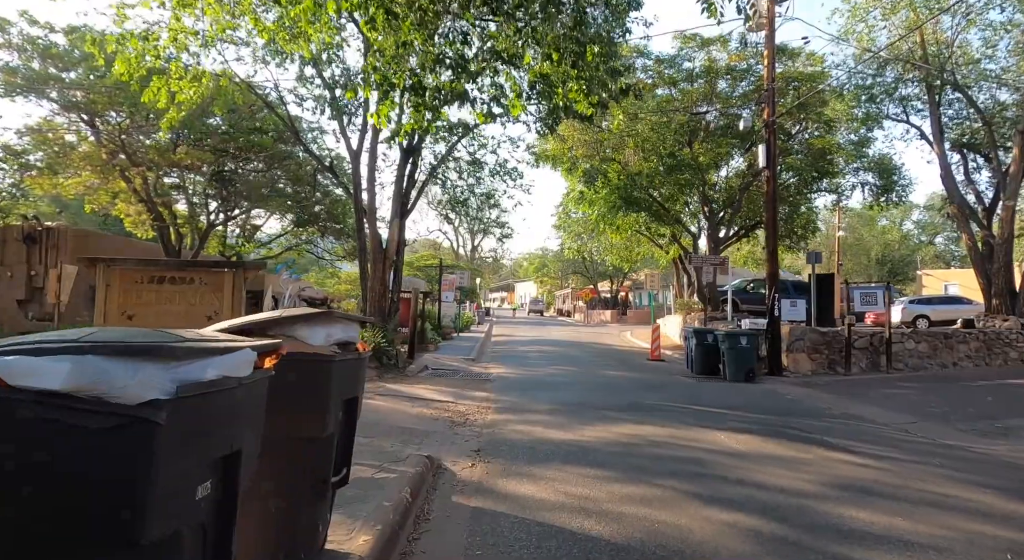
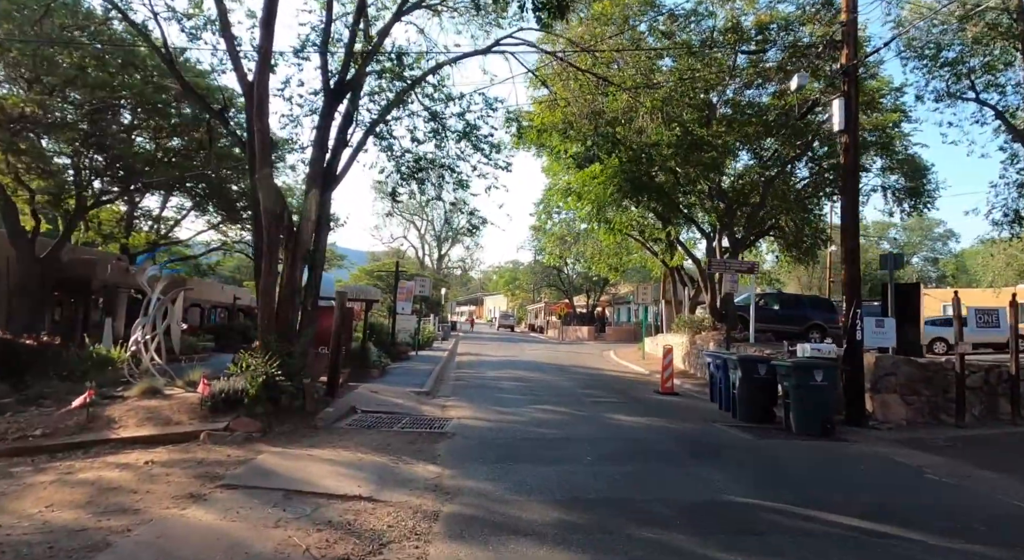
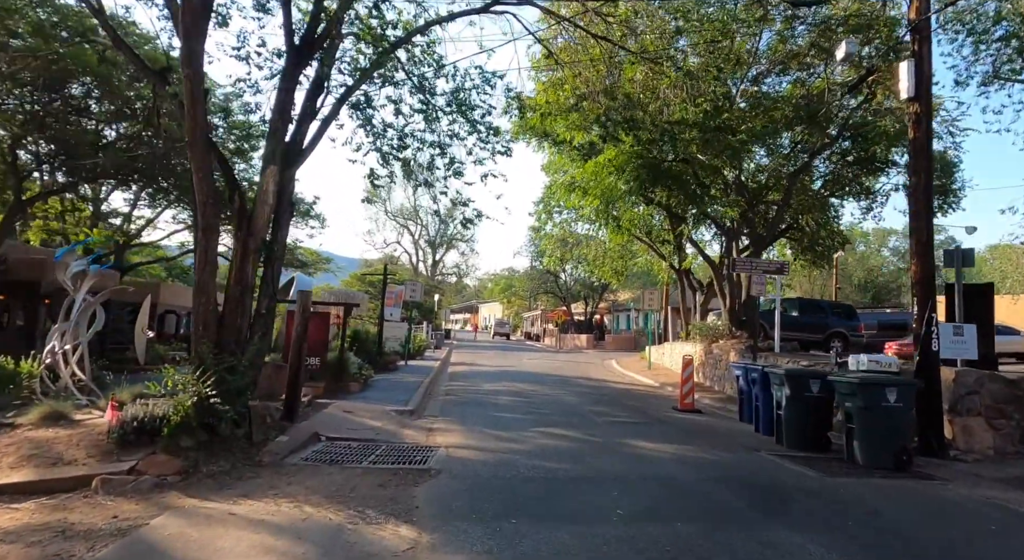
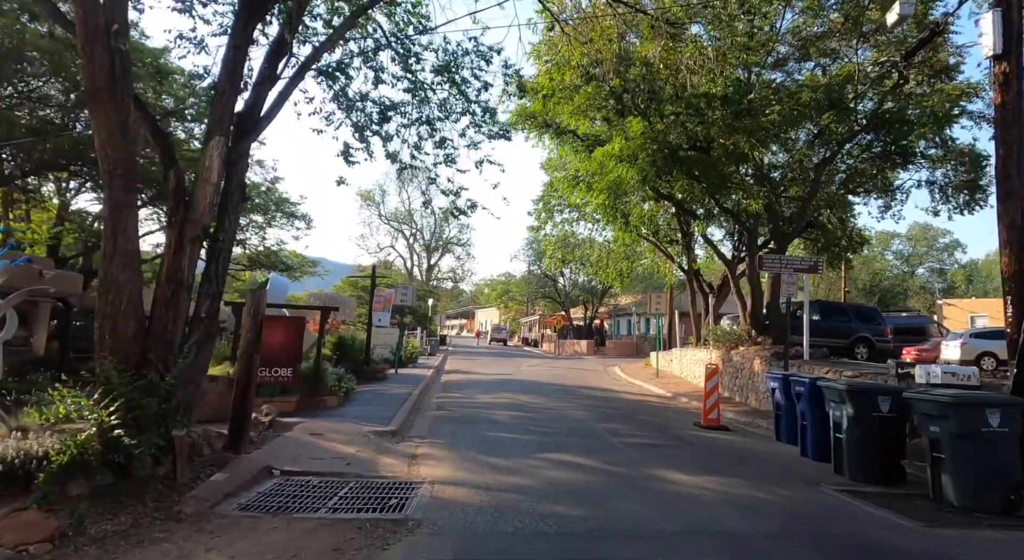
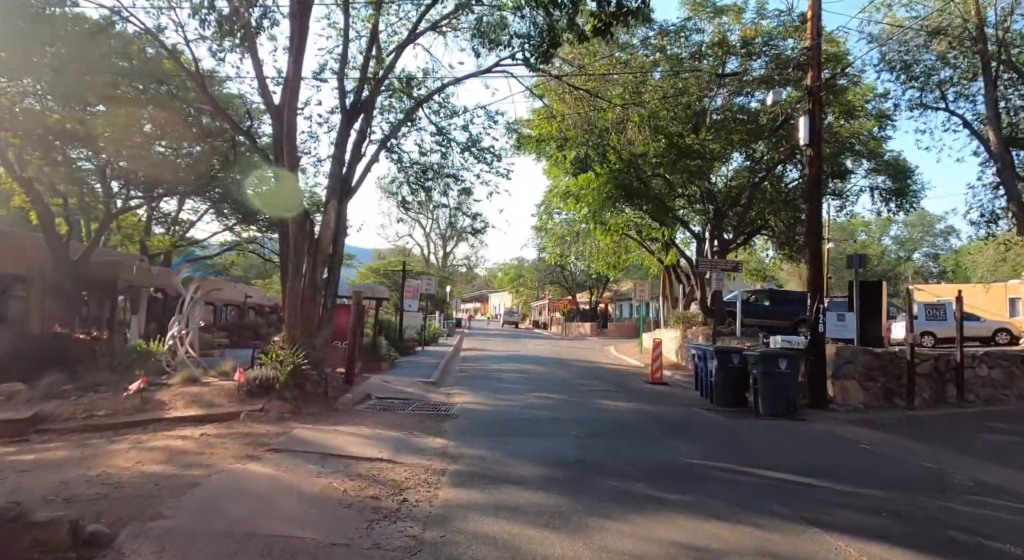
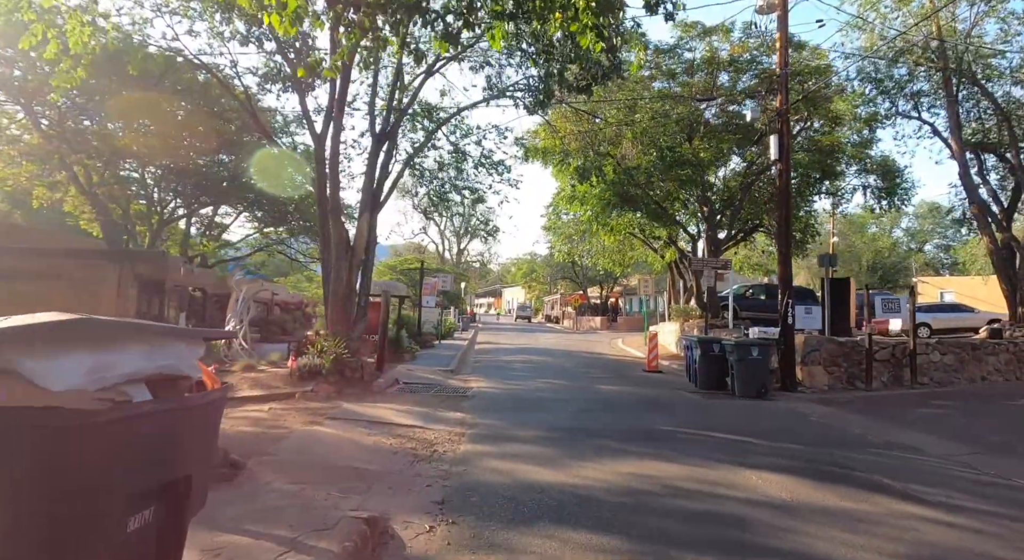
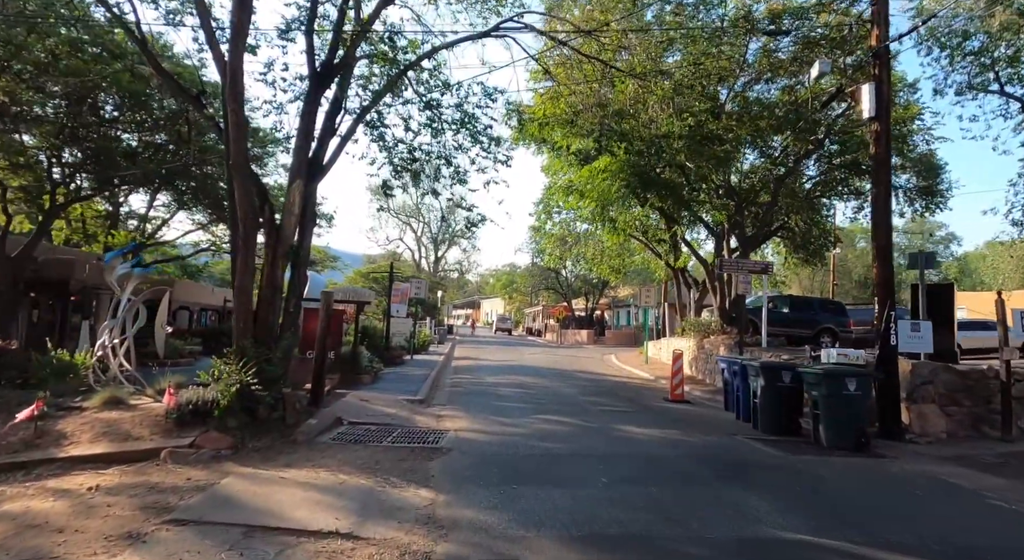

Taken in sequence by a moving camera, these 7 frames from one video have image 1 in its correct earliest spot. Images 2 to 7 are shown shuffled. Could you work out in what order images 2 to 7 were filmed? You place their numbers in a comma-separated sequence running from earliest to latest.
6, 5, 2, 7, 3, 4
